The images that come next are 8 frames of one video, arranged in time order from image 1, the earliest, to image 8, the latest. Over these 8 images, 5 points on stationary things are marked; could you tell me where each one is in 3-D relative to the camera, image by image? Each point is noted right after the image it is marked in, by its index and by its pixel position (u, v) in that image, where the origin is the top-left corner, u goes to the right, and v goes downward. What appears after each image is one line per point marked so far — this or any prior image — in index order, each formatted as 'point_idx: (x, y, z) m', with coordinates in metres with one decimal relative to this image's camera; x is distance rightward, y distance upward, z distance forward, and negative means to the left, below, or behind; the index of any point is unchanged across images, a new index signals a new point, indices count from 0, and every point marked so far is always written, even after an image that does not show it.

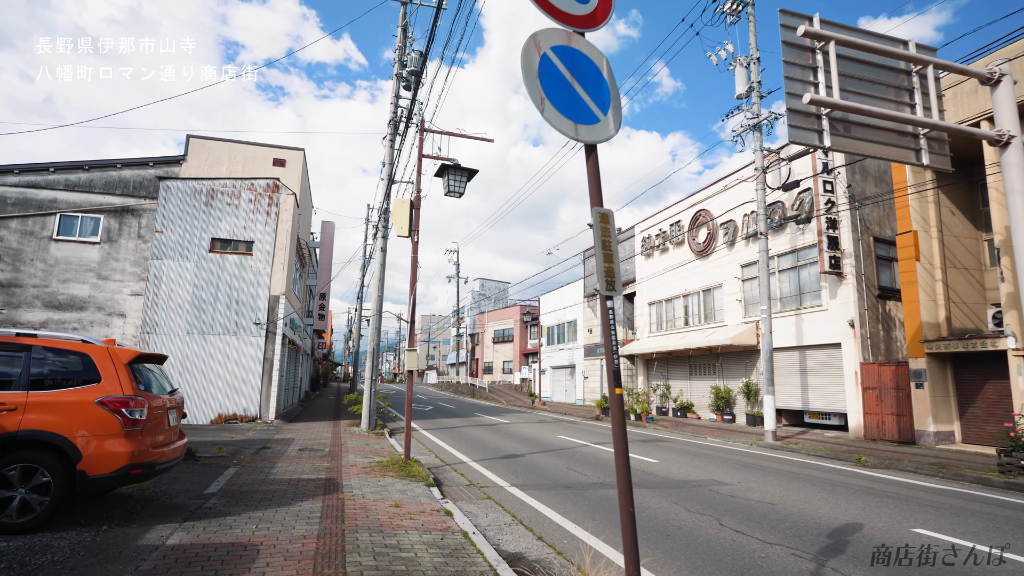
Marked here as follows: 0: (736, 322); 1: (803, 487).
0: (+7.4, -1.1, +18.9) m
1: (+4.1, -2.8, +7.9) m
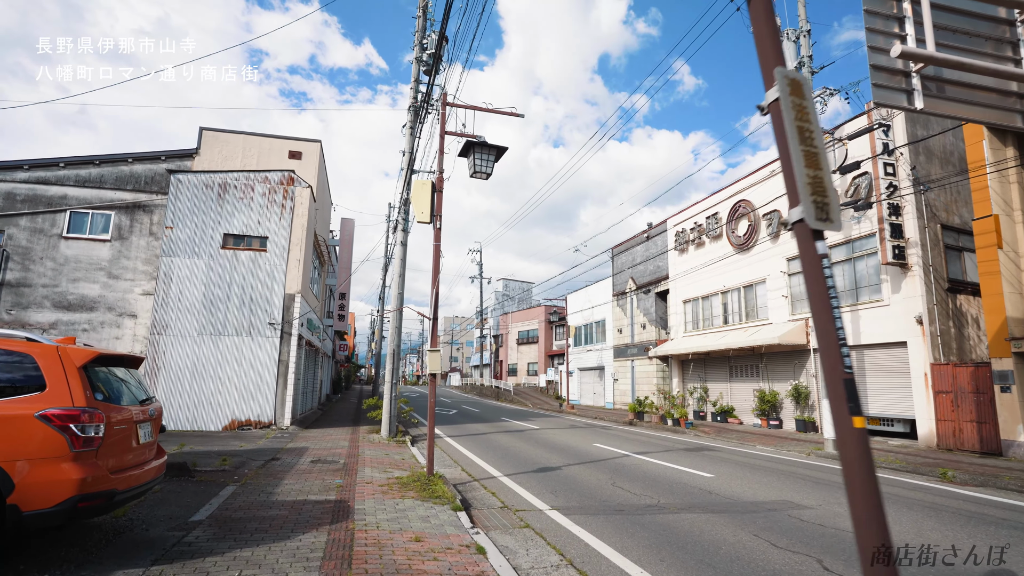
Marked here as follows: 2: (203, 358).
0: (+8.3, -1.0, +17.5) m
1: (+4.6, -2.7, +6.6) m
2: (-7.8, -1.8, +14.4) m
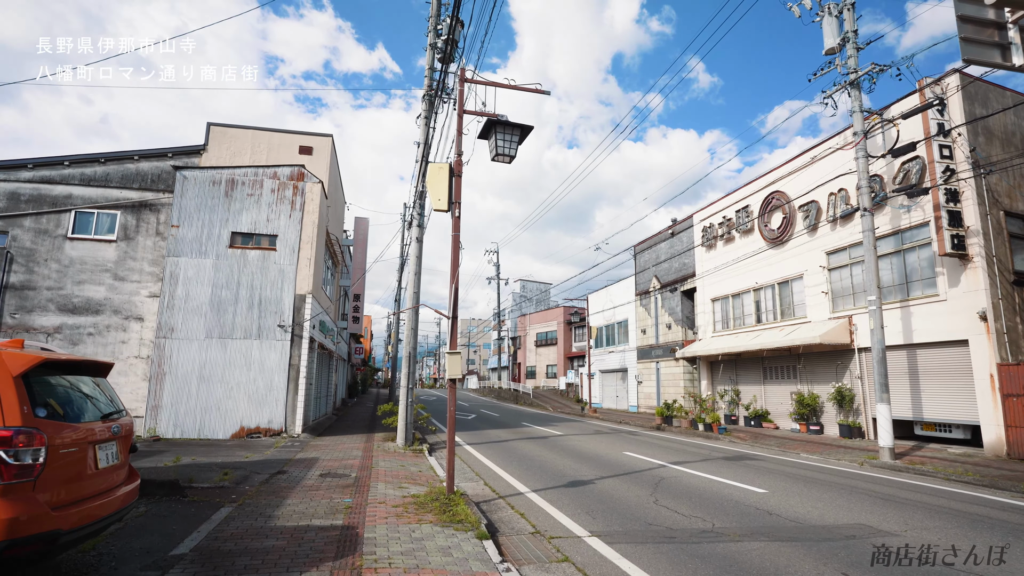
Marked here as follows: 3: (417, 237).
0: (+8.9, -0.9, +16.4) m
1: (+4.9, -2.5, +5.6) m
2: (-7.2, -1.8, +13.7) m
3: (-2.2, +1.2, +13.4) m
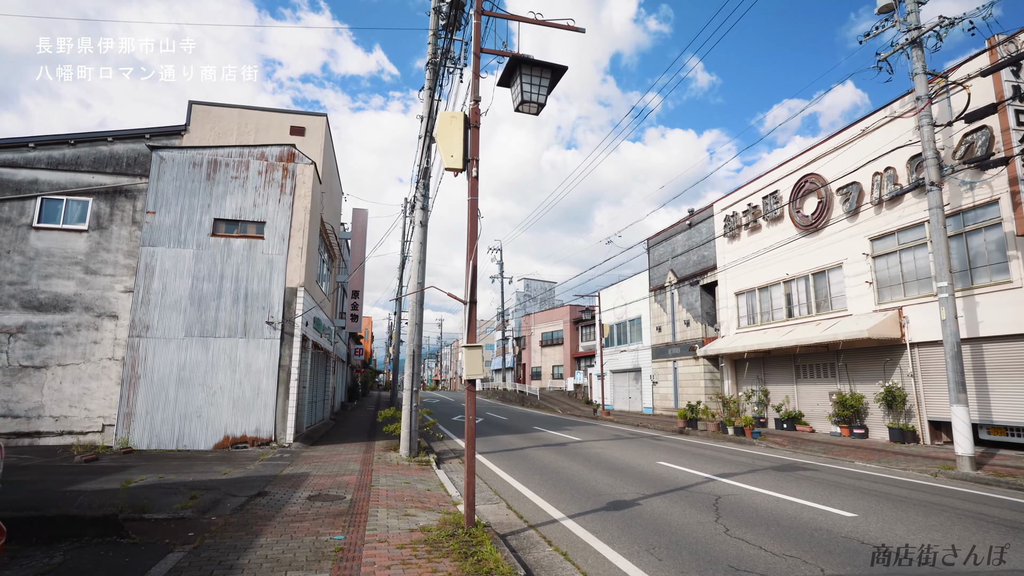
0: (+9.2, -0.6, +15.0) m
1: (+5.2, -2.3, +4.2) m
2: (-6.9, -1.6, +12.3) m
3: (-1.9, +1.4, +11.9) m
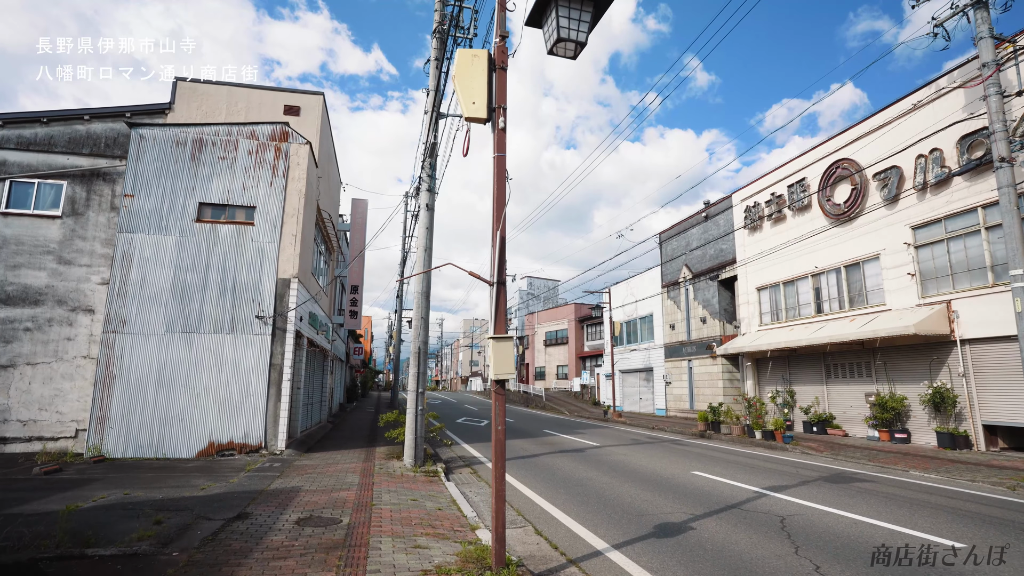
0: (+9.5, -0.4, +13.8) m
1: (+5.6, -2.1, +3.0) m
2: (-6.6, -1.5, +11.1) m
3: (-1.6, +1.6, +10.8) m
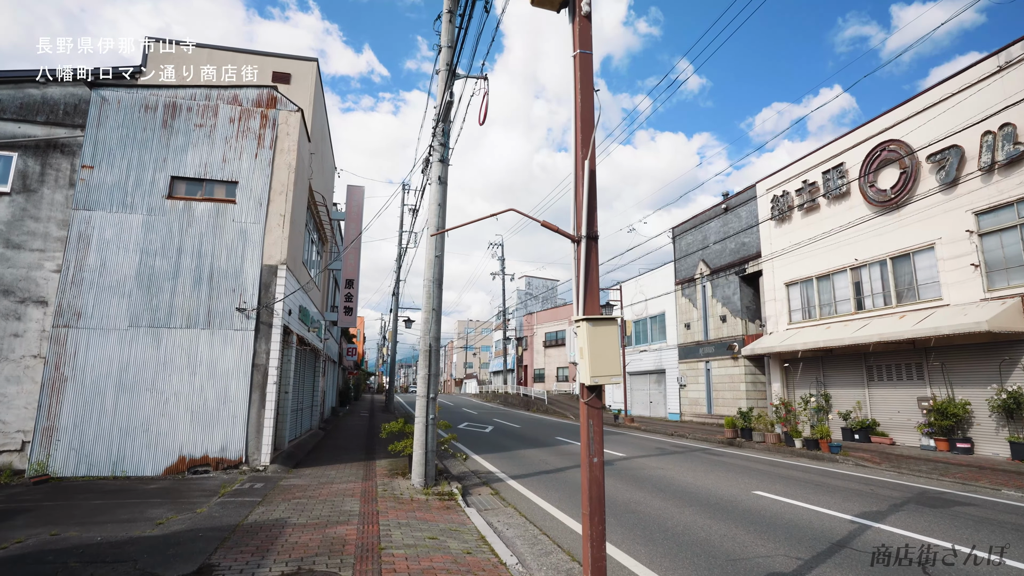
0: (+9.9, -0.3, +12.4) m
1: (+6.1, -1.9, +1.5) m
2: (-6.2, -1.2, +9.4) m
3: (-1.2, +1.8, +9.2) m
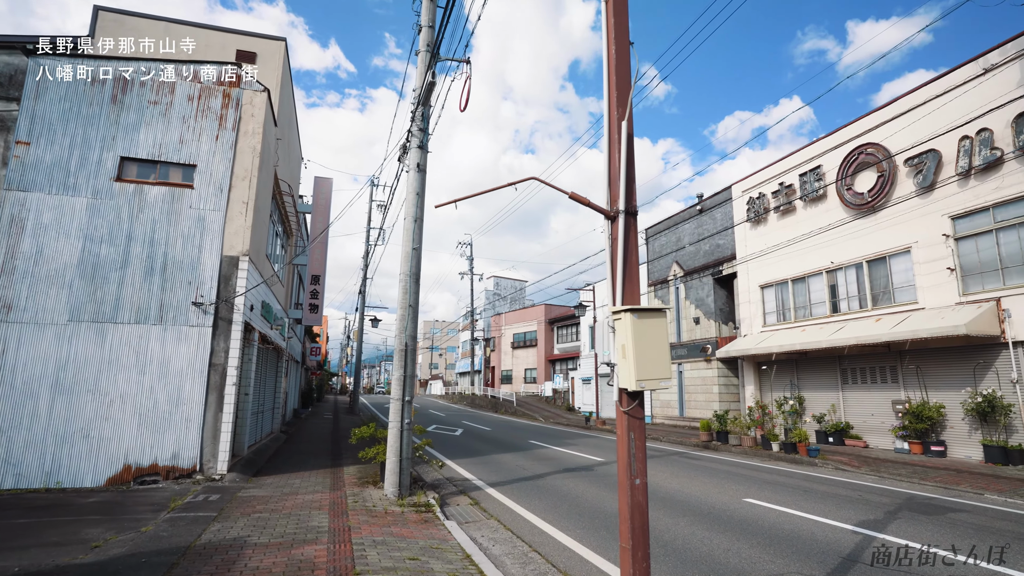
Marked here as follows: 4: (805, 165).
0: (+9.4, -0.3, +12.4) m
1: (+6.2, -1.9, +1.3) m
2: (-6.5, -1.1, +8.5) m
3: (-1.4, +1.9, +8.6) m
4: (+8.4, +3.5, +16.5) m
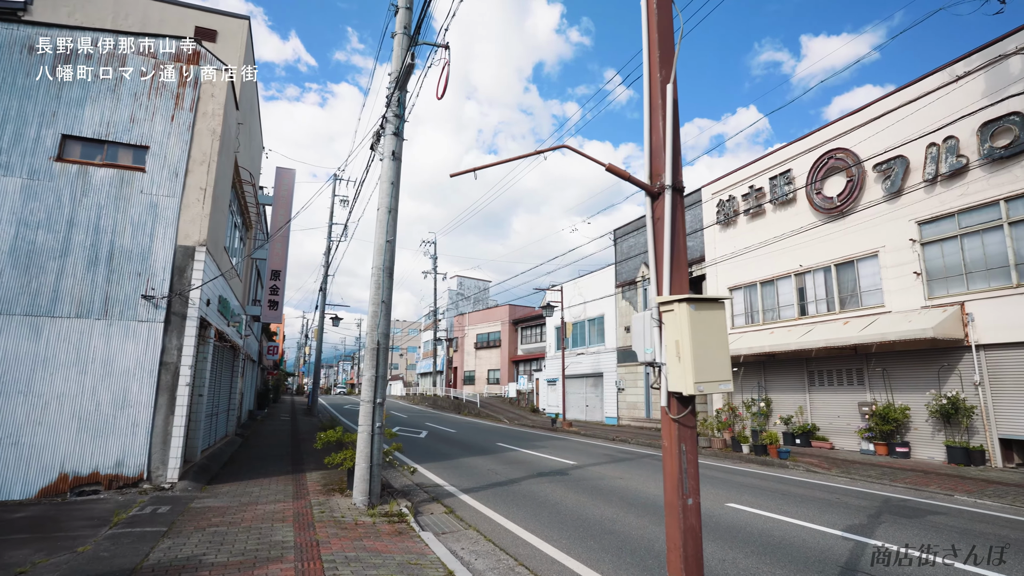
0: (+8.8, -0.4, +12.7) m
1: (+6.4, -1.9, +1.4) m
2: (-6.8, -0.9, +7.7) m
3: (-1.7, +1.9, +8.1) m
4: (+7.6, +3.5, +16.6) m
